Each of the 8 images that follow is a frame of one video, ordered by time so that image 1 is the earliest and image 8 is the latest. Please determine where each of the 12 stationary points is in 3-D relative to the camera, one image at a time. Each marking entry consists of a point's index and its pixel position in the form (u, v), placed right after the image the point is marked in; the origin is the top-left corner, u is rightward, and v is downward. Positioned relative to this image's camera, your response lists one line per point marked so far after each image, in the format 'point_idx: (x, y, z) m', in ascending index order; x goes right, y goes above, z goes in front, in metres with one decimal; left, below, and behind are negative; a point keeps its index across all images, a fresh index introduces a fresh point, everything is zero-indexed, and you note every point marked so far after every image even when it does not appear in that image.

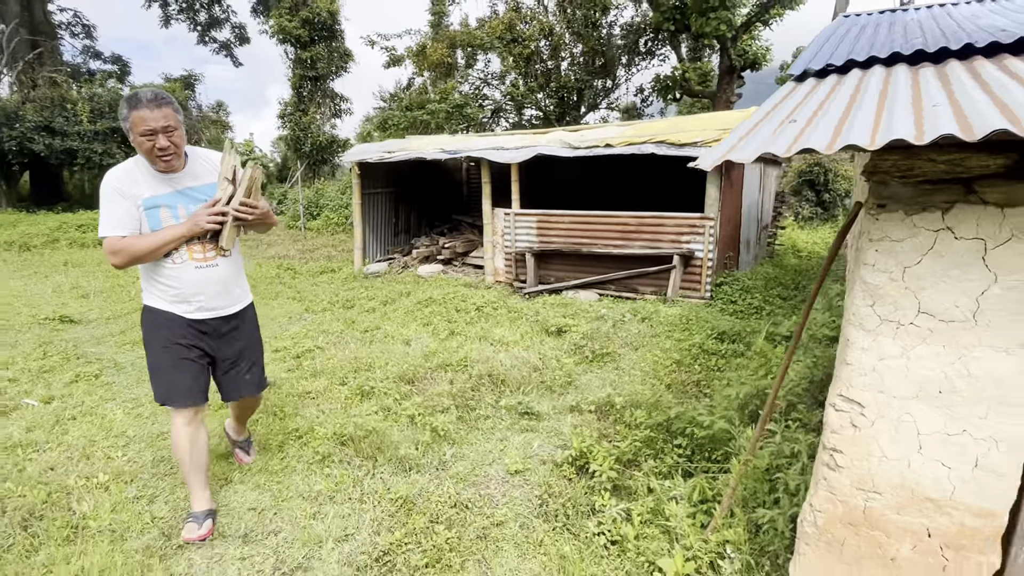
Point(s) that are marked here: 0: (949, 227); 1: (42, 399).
0: (+1.0, +0.1, +1.4) m
1: (-2.9, -0.7, +3.7) m
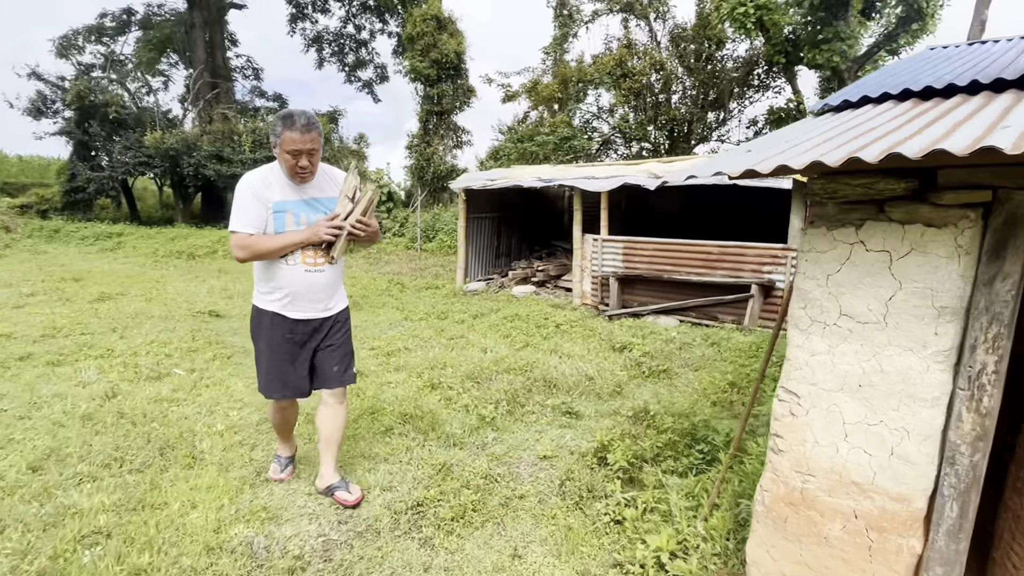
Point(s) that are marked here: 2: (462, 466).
0: (+1.0, +0.1, +1.7) m
1: (-2.5, -0.6, +4.6) m
2: (-0.3, -0.9, +3.1) m
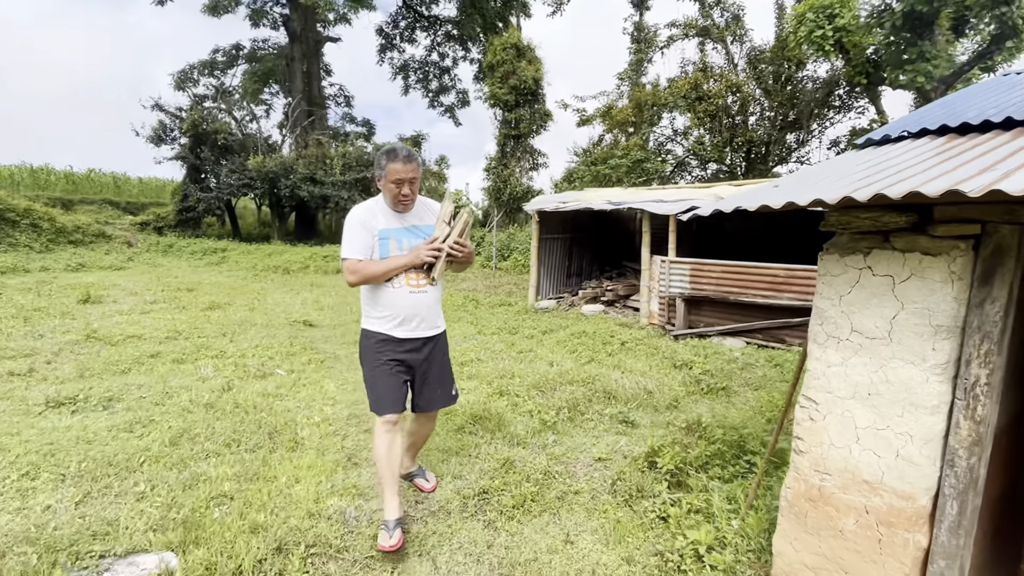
0: (+1.1, +0.1, +1.9) m
1: (-2.0, -0.7, +5.3) m
2: (+0.1, -1.0, +3.4) m
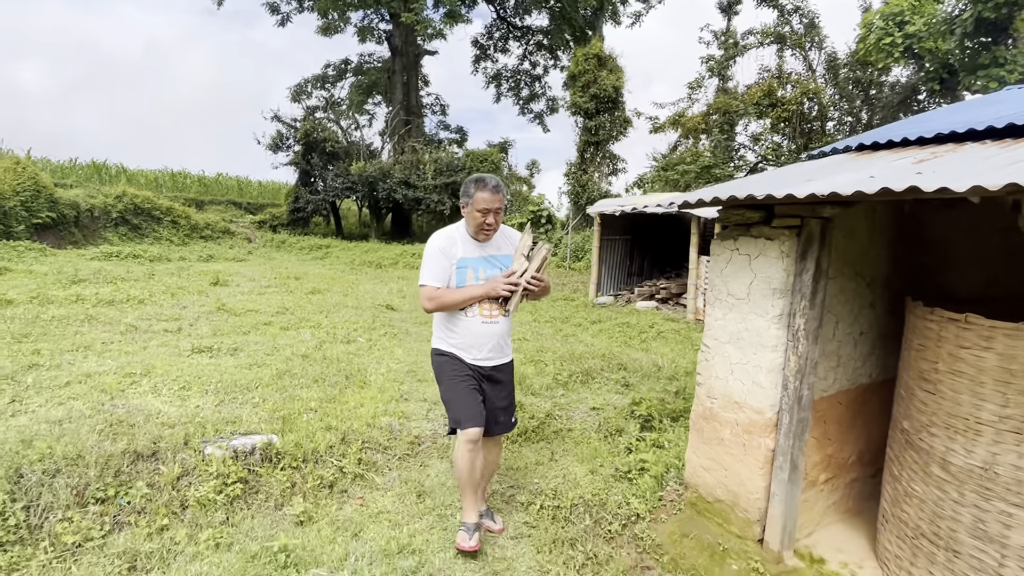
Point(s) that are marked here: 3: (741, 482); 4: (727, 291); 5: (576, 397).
0: (+1.0, +0.2, +2.7) m
1: (-1.6, -0.5, +6.5) m
2: (+0.2, -0.9, +4.4) m
3: (+1.1, -0.9, +2.8) m
4: (+1.0, 0.0, +2.8) m
5: (+0.5, -0.8, +4.6) m
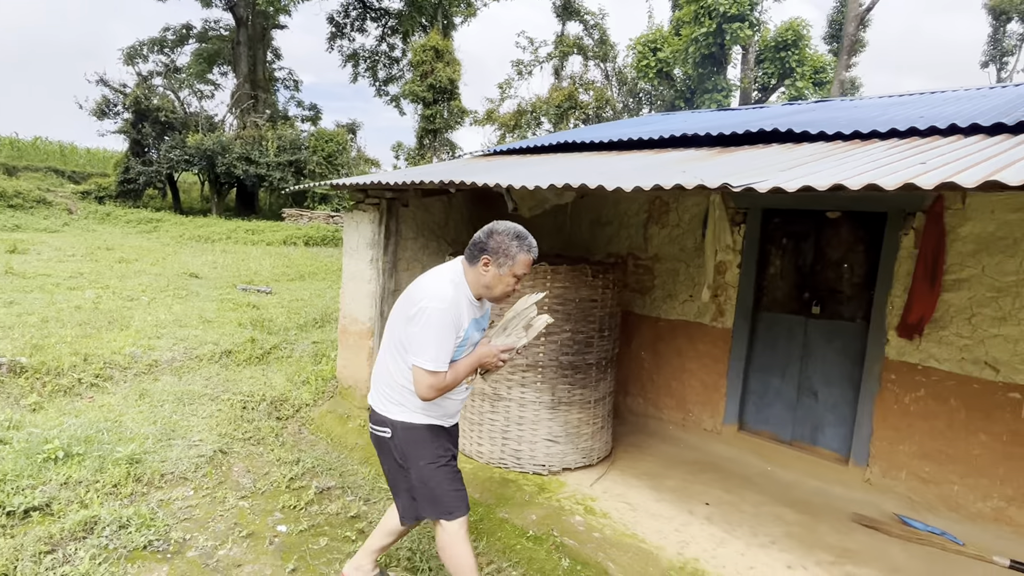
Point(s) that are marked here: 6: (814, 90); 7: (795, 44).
0: (-1.1, +0.5, +4.2) m
1: (-4.4, -0.1, +7.3) m
2: (-2.3, -0.5, +5.6) m
3: (-1.1, -0.6, +4.3) m
4: (-1.1, +0.3, +4.2) m
5: (-2.0, -0.5, +5.9) m
6: (+6.7, +4.4, +13.4) m
7: (+6.3, +5.4, +13.4) m
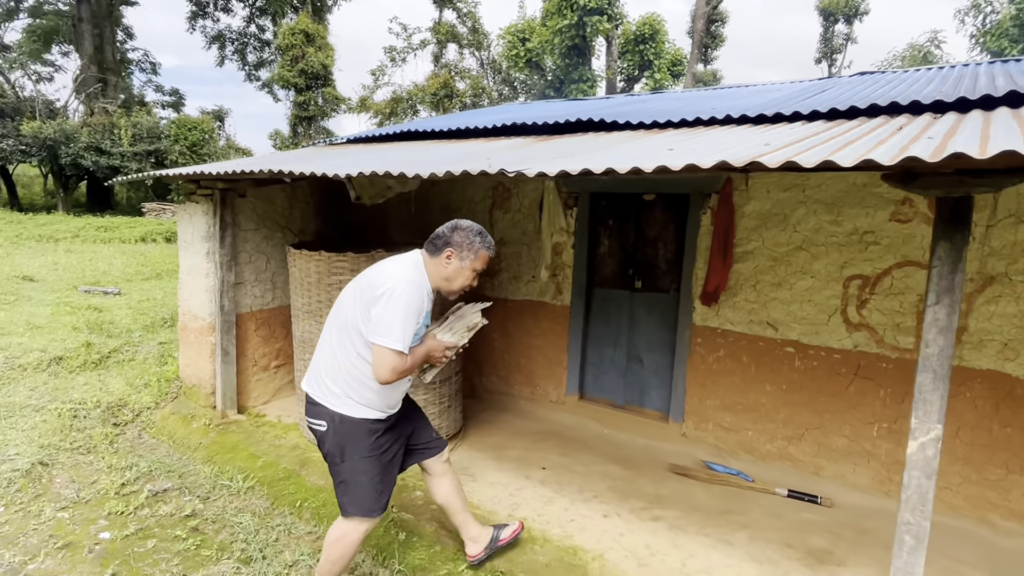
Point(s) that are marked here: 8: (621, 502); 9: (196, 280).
0: (-2.1, +0.5, +4.0) m
1: (-5.9, -0.2, +6.6) m
2: (-3.5, -0.5, +5.2) m
3: (-2.1, -0.6, +4.2) m
4: (-2.2, +0.3, +4.1) m
5: (-3.3, -0.4, +5.6) m
6: (+3.8, +5.0, +14.3) m
7: (+3.3, +5.9, +14.2) m
8: (+0.6, -1.1, +3.1) m
9: (-2.1, +0.1, +4.0) m
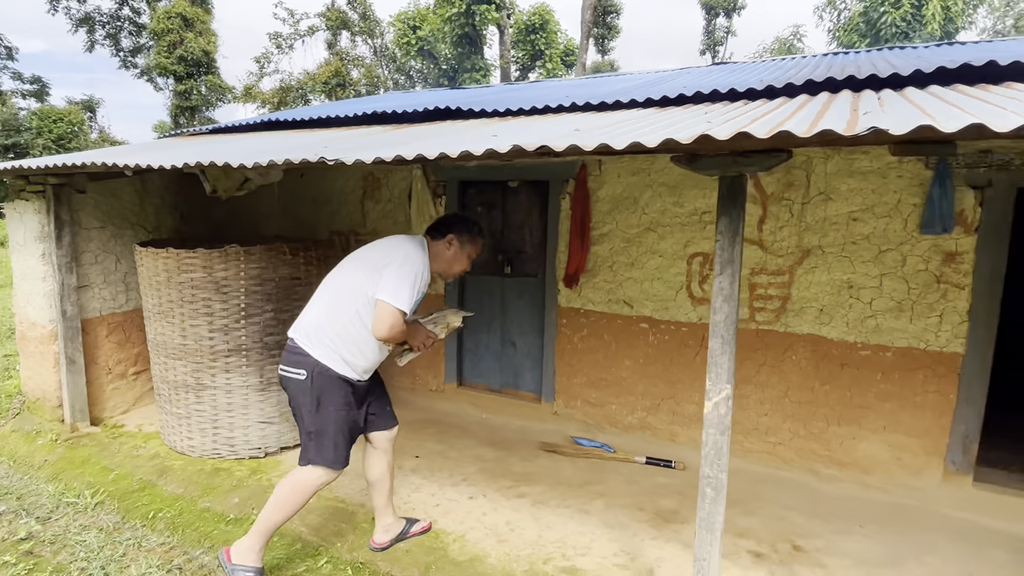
0: (-3.0, +0.5, +3.7) m
1: (-7.1, -0.4, +5.7) m
2: (-4.5, -0.6, +4.7) m
3: (-3.0, -0.6, +3.8) m
4: (-3.0, +0.3, +3.7) m
5: (-4.3, -0.5, +5.1) m
6: (+1.2, +5.3, +14.6) m
7: (+0.7, +6.2, +14.4) m
8: (-0.1, -1.0, +3.2) m
9: (-2.9, 0.0, +3.7) m
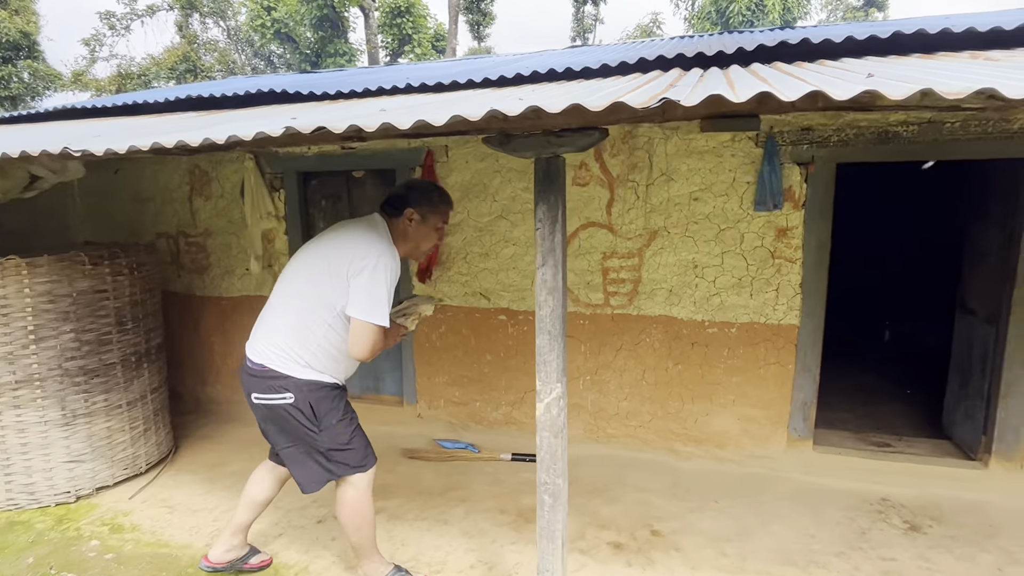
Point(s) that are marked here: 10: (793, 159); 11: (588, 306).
0: (-3.8, +0.3, +2.8) m
1: (-8.1, -0.8, +4.2) m
2: (-5.4, -0.8, +3.7) m
3: (-3.8, -0.8, +3.1) m
4: (-3.9, +0.1, +2.9) m
5: (-5.3, -0.8, +4.0) m
6: (-1.9, +5.5, +14.3) m
7: (-2.4, +6.4, +14.0) m
8: (-0.8, -1.0, +2.9) m
9: (-3.7, -0.1, +2.9) m
10: (+1.3, +0.6, +2.8) m
11: (+0.4, -0.1, +3.2) m
